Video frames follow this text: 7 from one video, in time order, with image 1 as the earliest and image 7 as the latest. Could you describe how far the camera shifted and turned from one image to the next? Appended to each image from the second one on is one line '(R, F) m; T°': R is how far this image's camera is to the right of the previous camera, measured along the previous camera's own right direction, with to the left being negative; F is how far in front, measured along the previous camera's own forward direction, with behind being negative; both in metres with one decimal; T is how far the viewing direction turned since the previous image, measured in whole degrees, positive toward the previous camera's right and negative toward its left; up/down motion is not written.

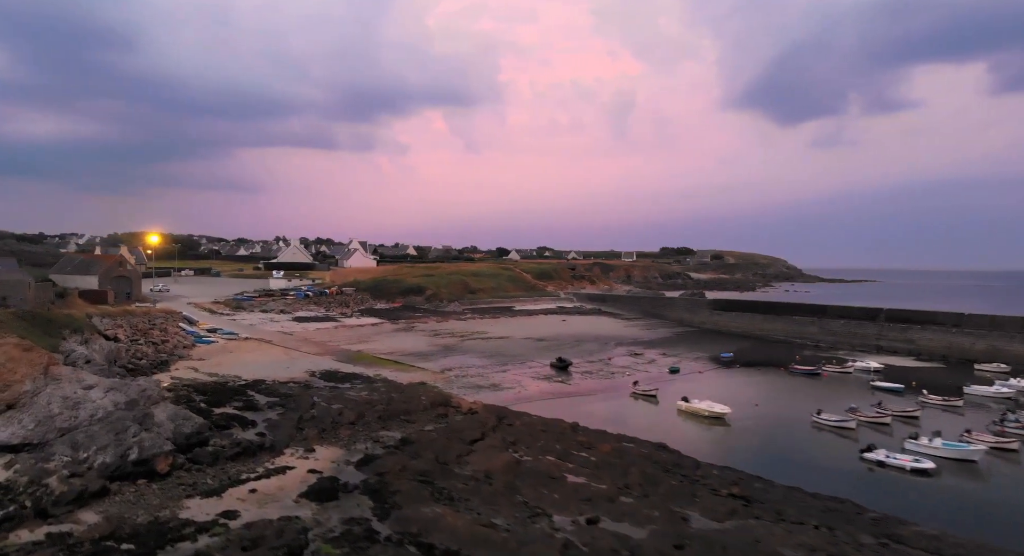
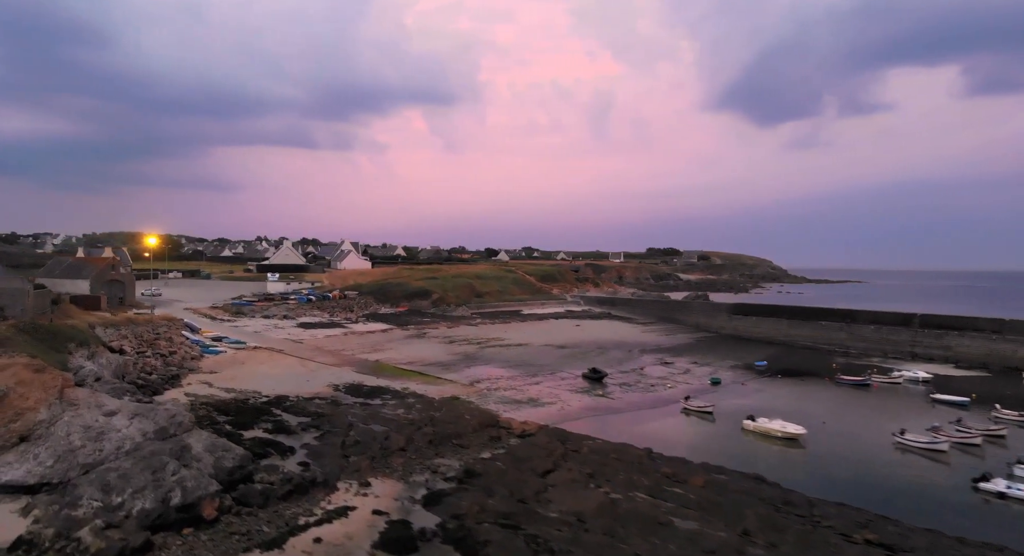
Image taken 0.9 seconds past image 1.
(-1.7, +1.3) m; +1°
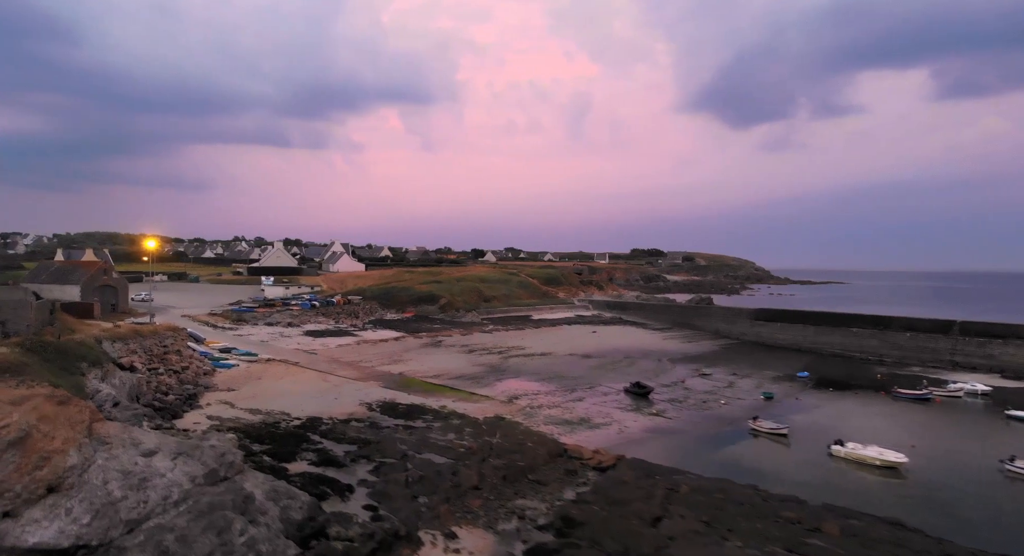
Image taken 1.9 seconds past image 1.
(-1.9, +1.5) m; +1°
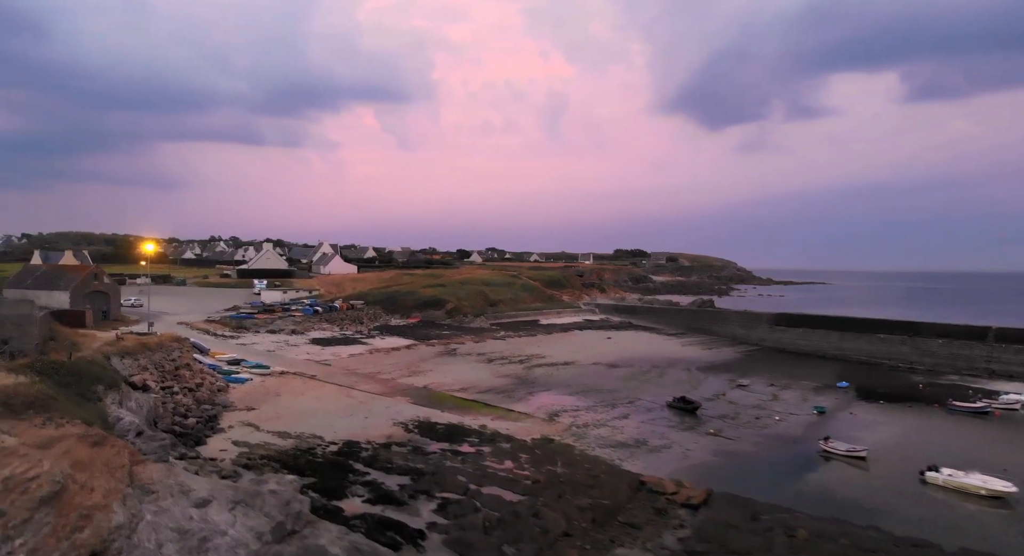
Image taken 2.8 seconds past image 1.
(-1.8, +1.3) m; +1°
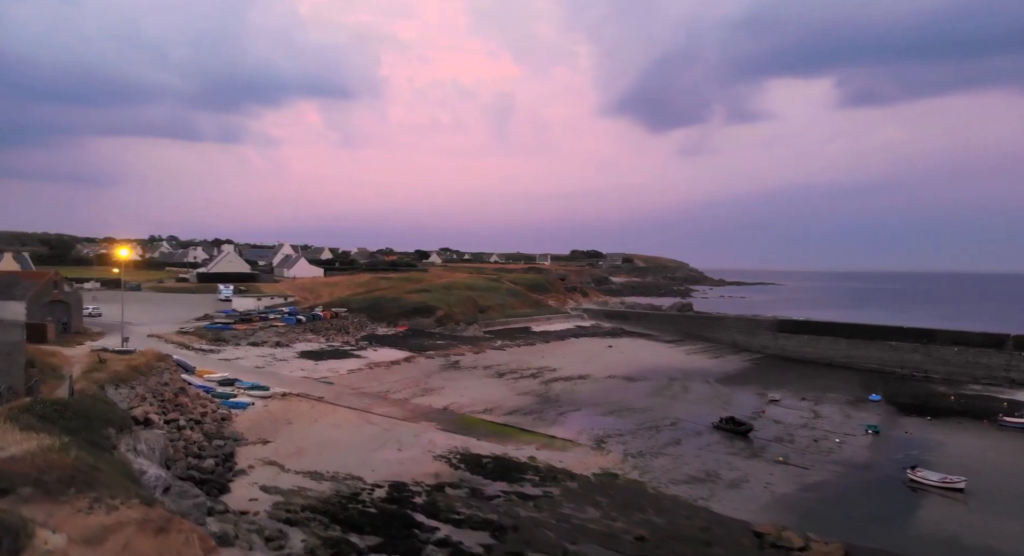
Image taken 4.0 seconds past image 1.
(-2.6, +1.8) m; +4°
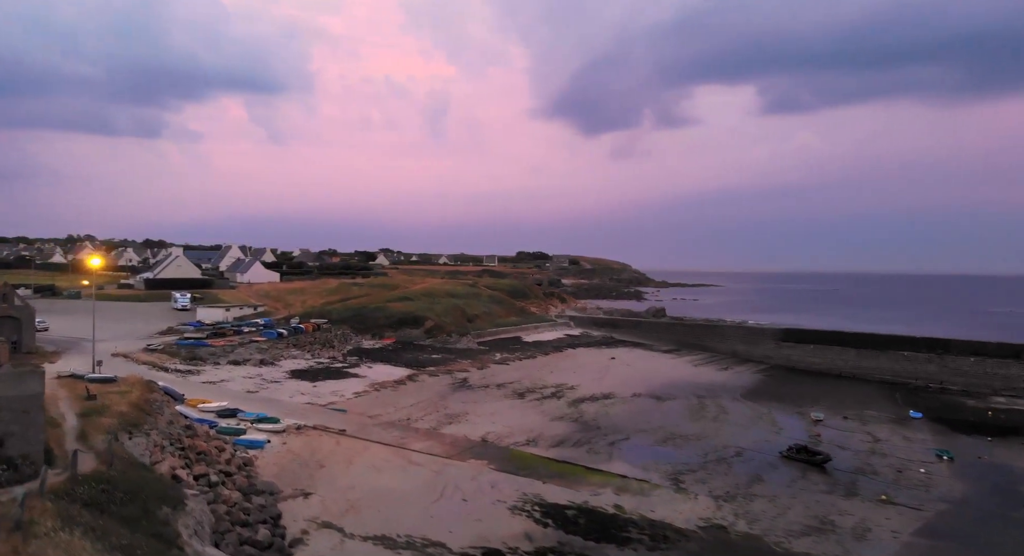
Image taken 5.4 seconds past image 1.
(-3.3, +2.1) m; +5°
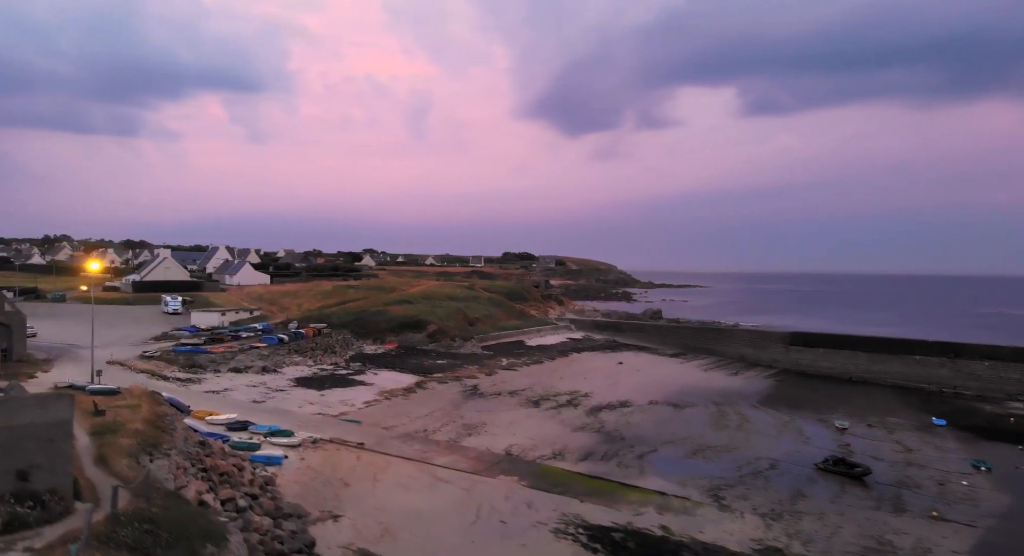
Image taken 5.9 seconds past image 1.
(-1.3, +0.7) m; +1°
